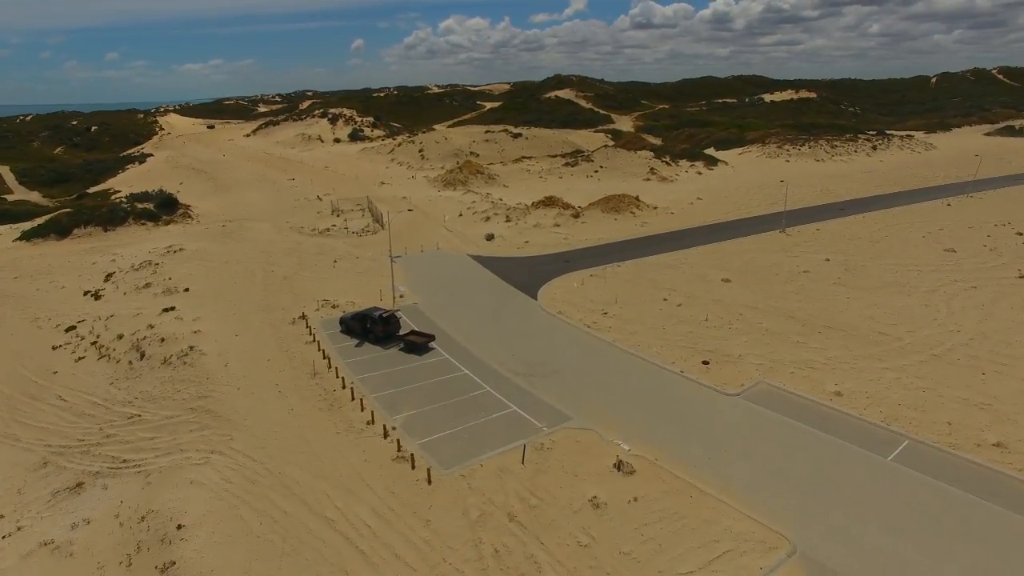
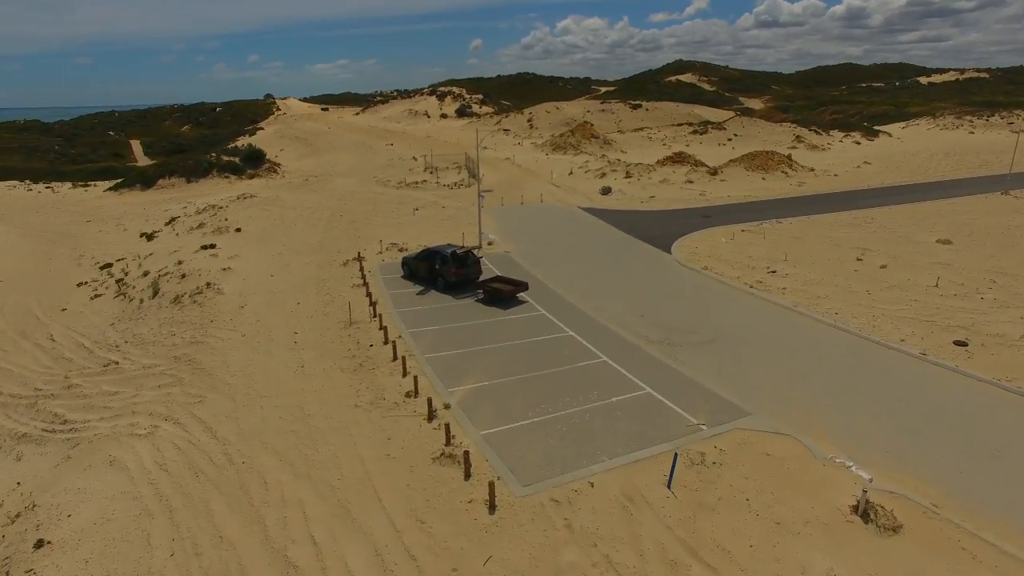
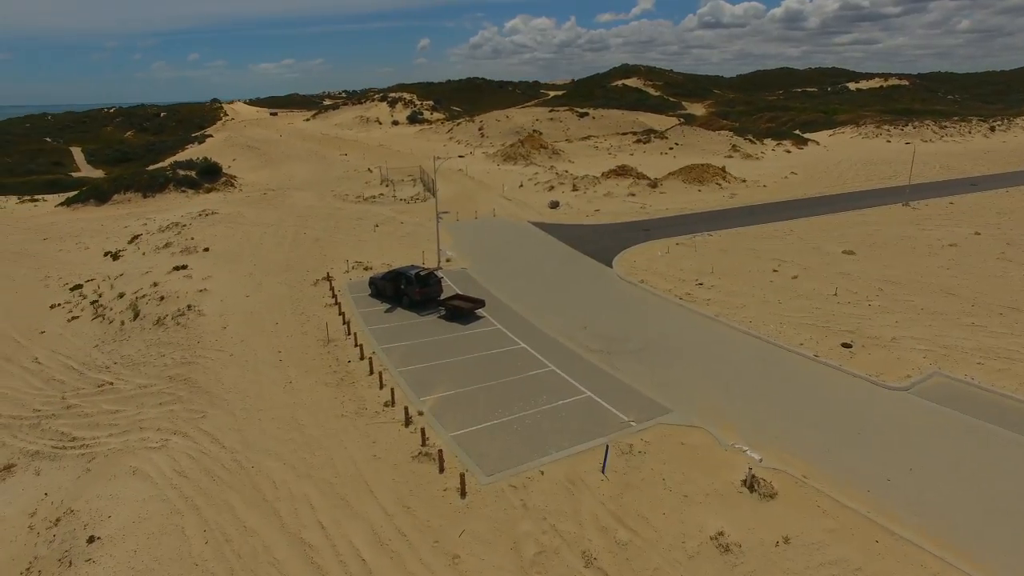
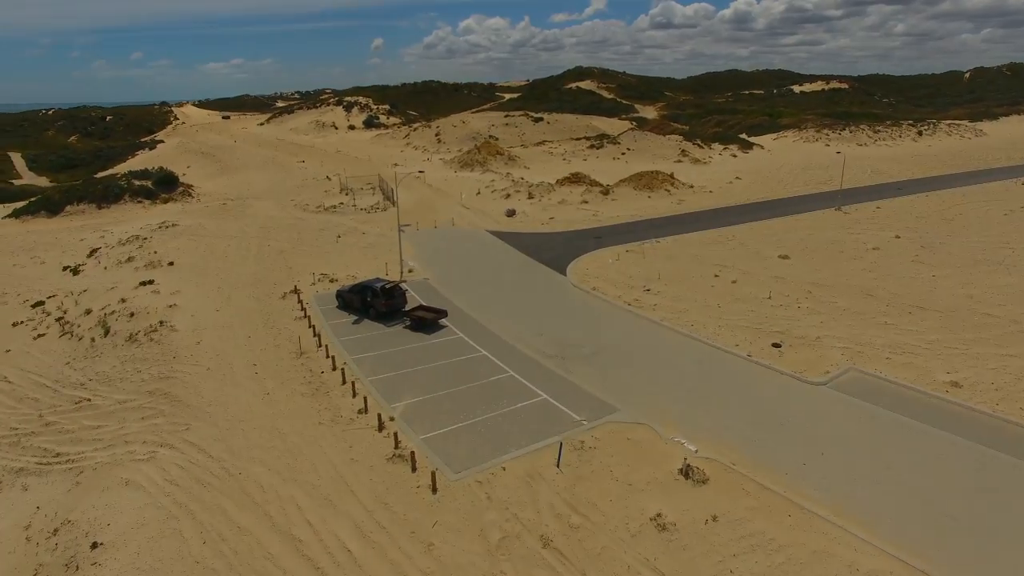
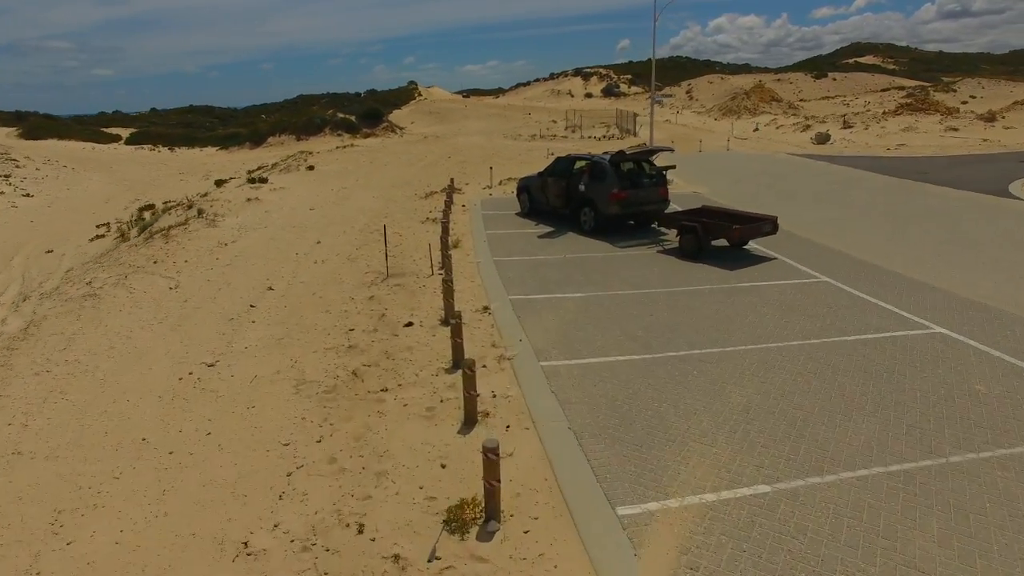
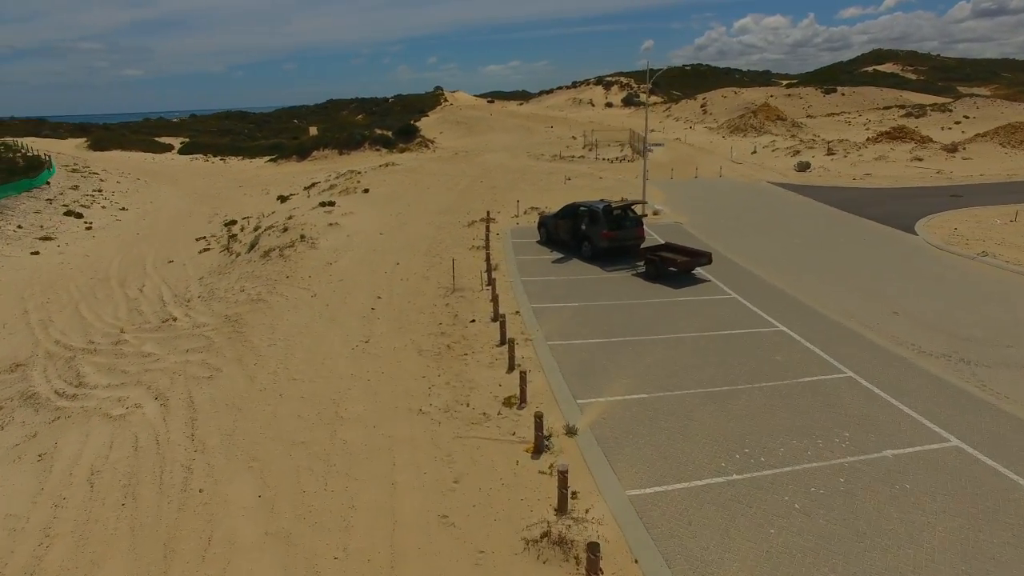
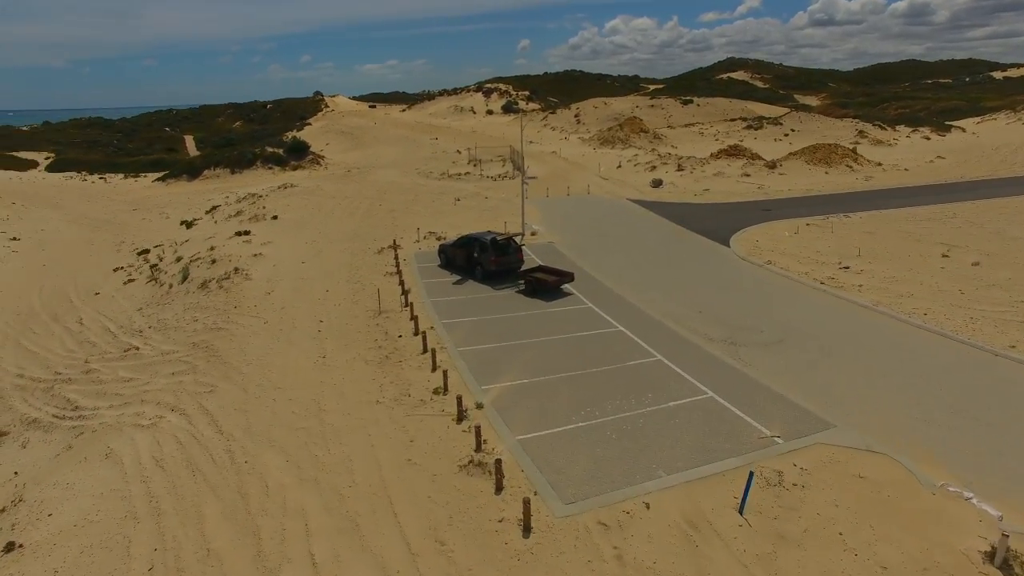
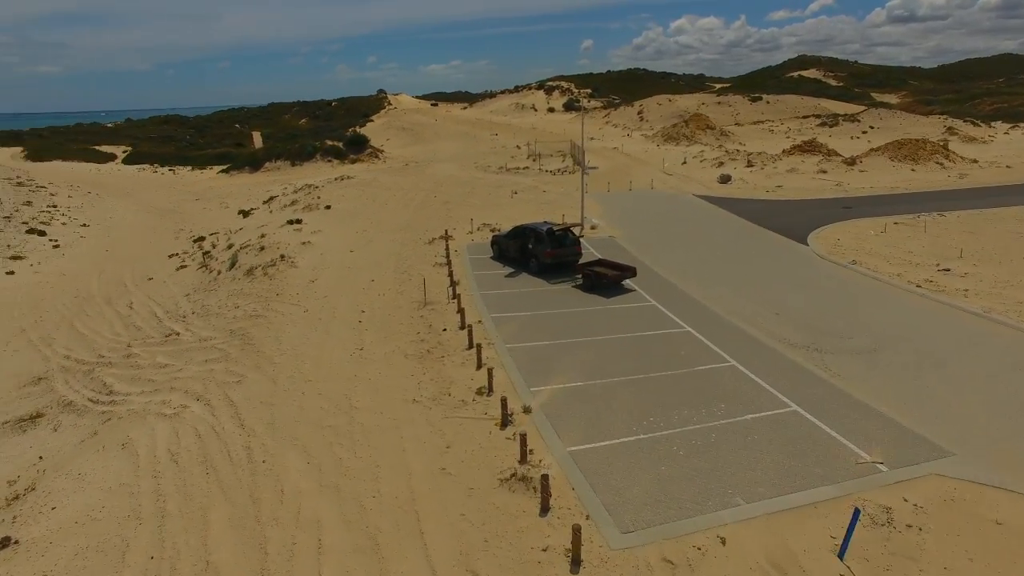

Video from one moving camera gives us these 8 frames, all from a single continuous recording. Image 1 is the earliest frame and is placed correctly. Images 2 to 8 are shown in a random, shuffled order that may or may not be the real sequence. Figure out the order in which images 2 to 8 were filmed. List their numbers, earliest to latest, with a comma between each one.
4, 3, 2, 7, 8, 6, 5
